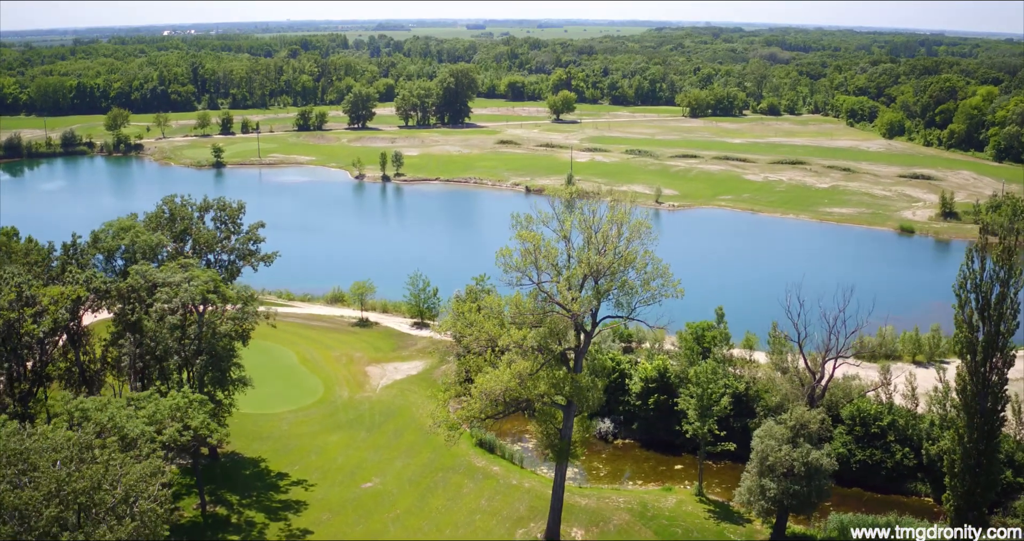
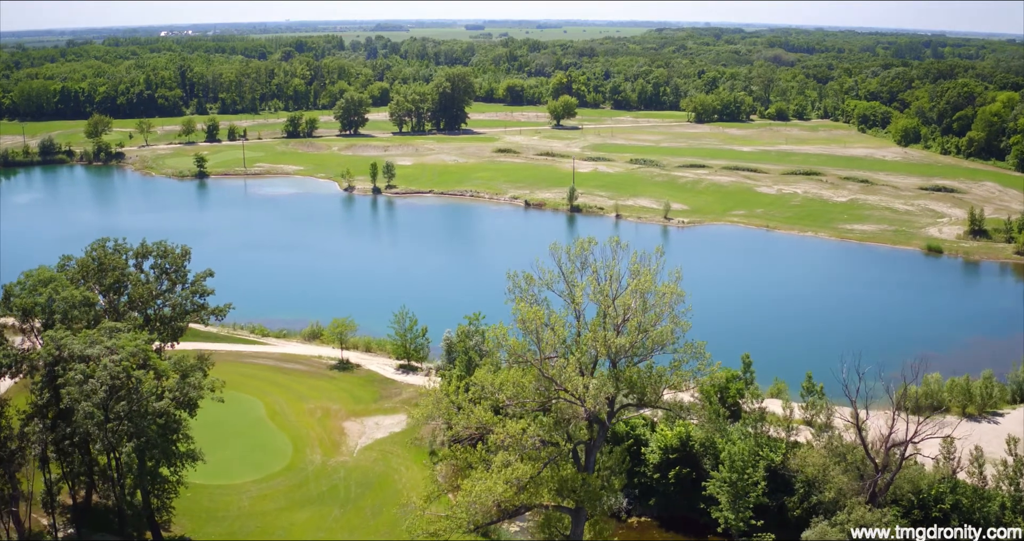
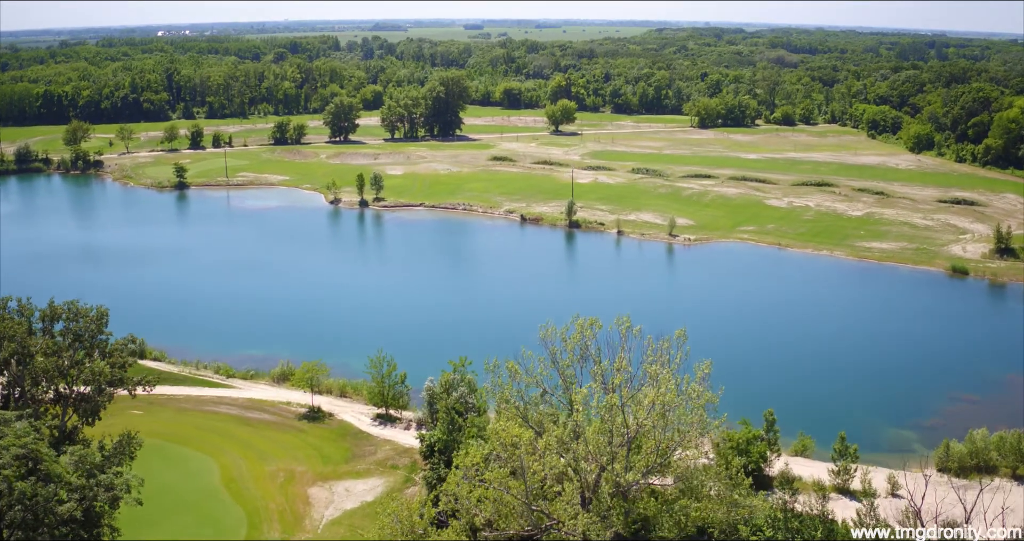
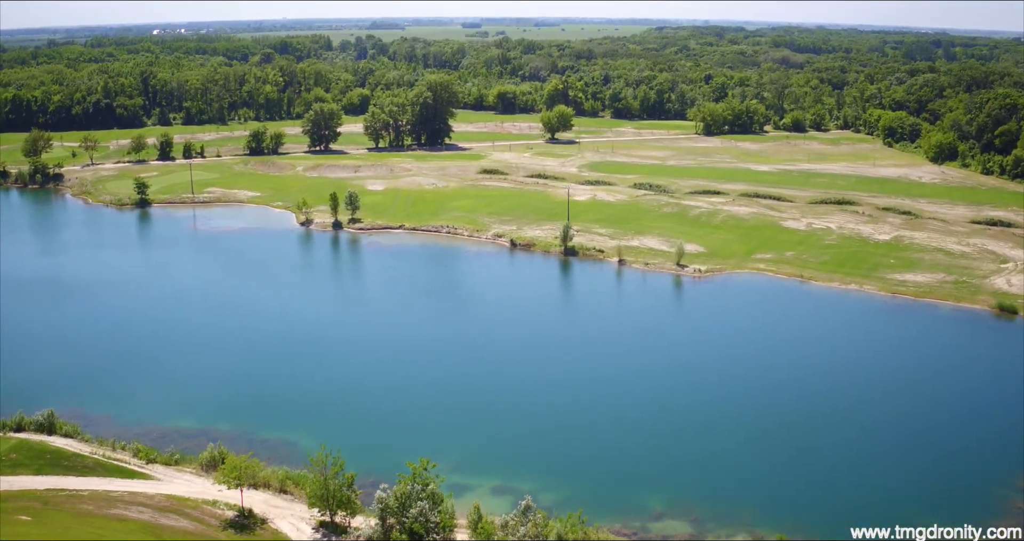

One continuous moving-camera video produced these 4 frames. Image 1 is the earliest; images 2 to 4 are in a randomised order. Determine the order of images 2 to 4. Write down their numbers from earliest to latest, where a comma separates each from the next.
2, 3, 4
